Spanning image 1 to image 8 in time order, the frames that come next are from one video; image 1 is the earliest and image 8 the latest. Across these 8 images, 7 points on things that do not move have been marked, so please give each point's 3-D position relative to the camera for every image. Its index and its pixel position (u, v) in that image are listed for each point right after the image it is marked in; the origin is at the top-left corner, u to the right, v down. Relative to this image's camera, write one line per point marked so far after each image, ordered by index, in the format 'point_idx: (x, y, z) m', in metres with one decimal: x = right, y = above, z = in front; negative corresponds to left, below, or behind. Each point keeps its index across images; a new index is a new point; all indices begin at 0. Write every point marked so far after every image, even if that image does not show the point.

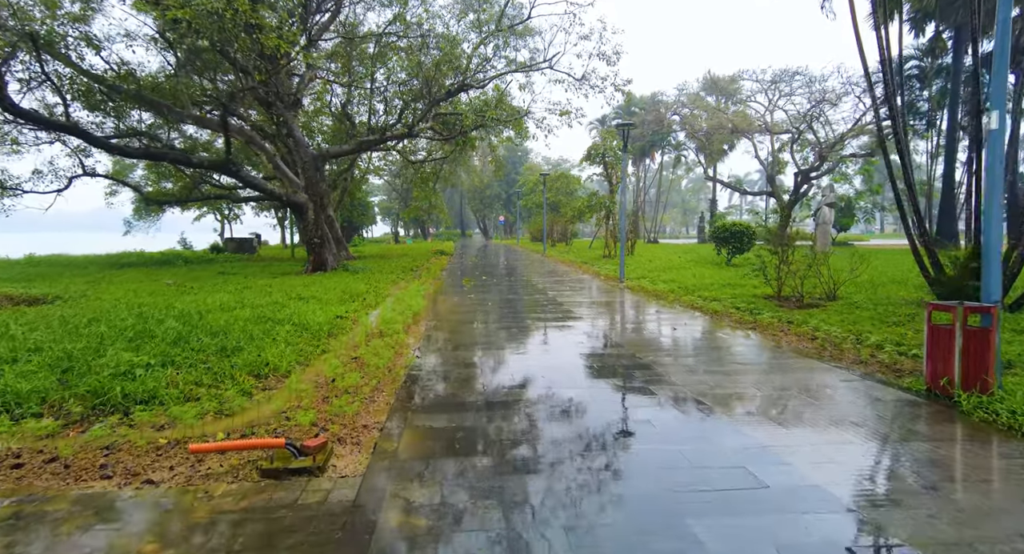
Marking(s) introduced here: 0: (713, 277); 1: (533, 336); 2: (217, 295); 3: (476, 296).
0: (+4.2, -0.1, +12.2) m
1: (+0.3, -0.7, +8.7) m
2: (-5.0, -0.3, +9.9) m
3: (-0.8, -0.4, +13.5) m
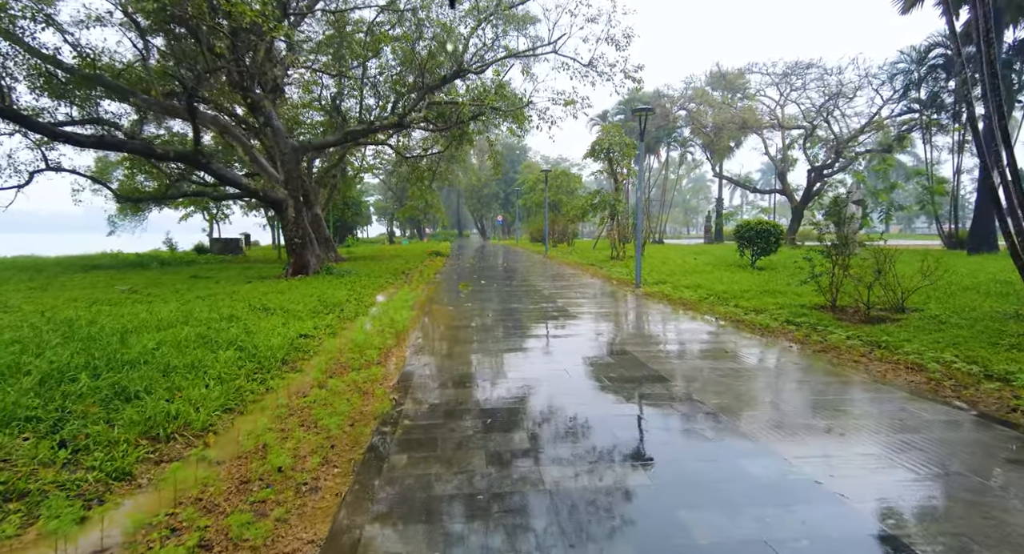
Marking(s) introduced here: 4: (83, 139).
0: (+4.3, -0.2, +10.7) m
1: (+0.4, -0.8, +7.1) m
2: (-4.9, -0.4, +8.4) m
3: (-0.8, -0.5, +12.0) m
4: (-9.6, +3.1, +12.9) m
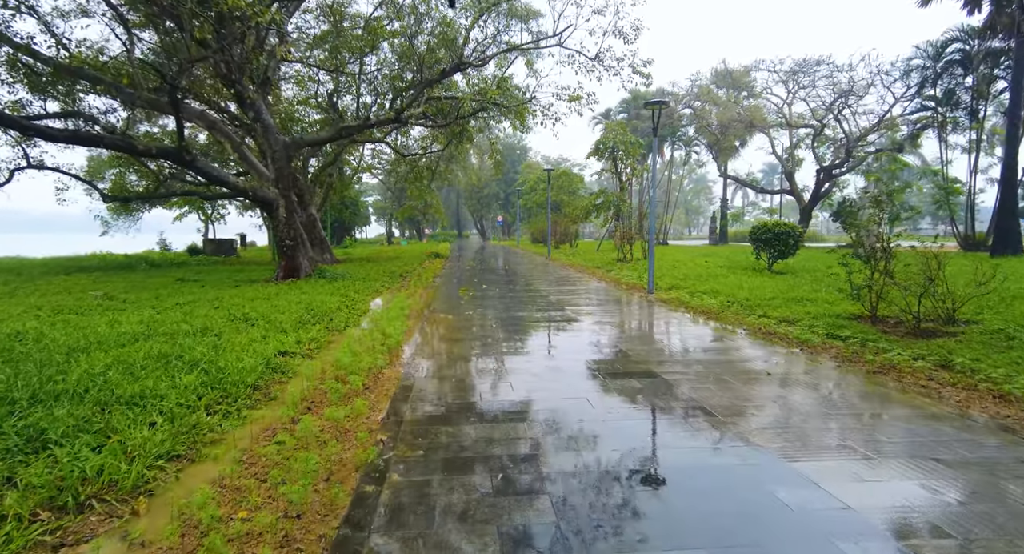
0: (+4.3, -0.2, +9.9) m
1: (+0.5, -0.9, +6.4) m
2: (-4.9, -0.5, +7.6) m
3: (-0.7, -0.6, +11.2) m
4: (-9.5, +3.0, +12.1) m
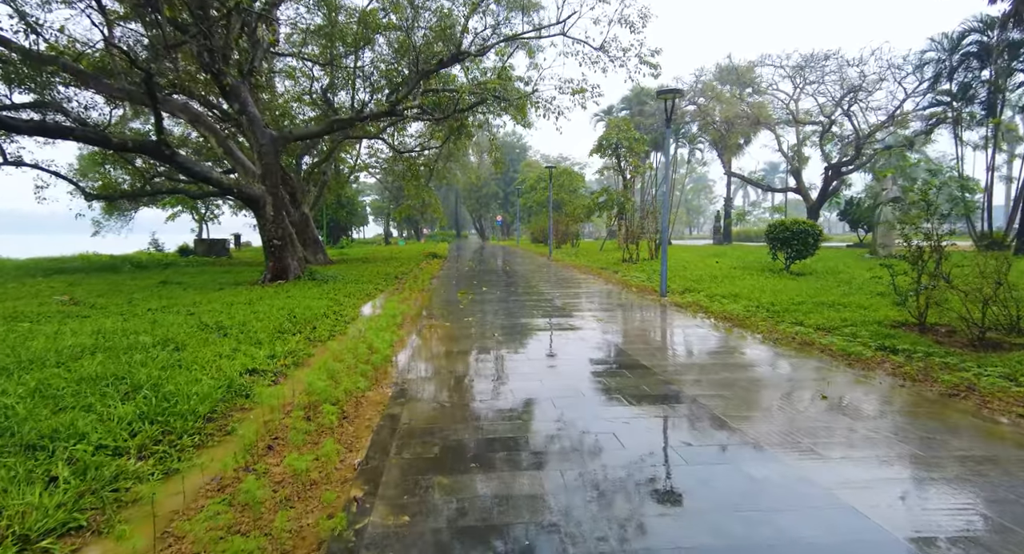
0: (+4.4, -0.3, +9.1) m
1: (+0.5, -0.9, +5.6) m
2: (-4.8, -0.5, +6.8) m
3: (-0.7, -0.6, +10.4) m
4: (-9.5, +2.9, +11.3) m
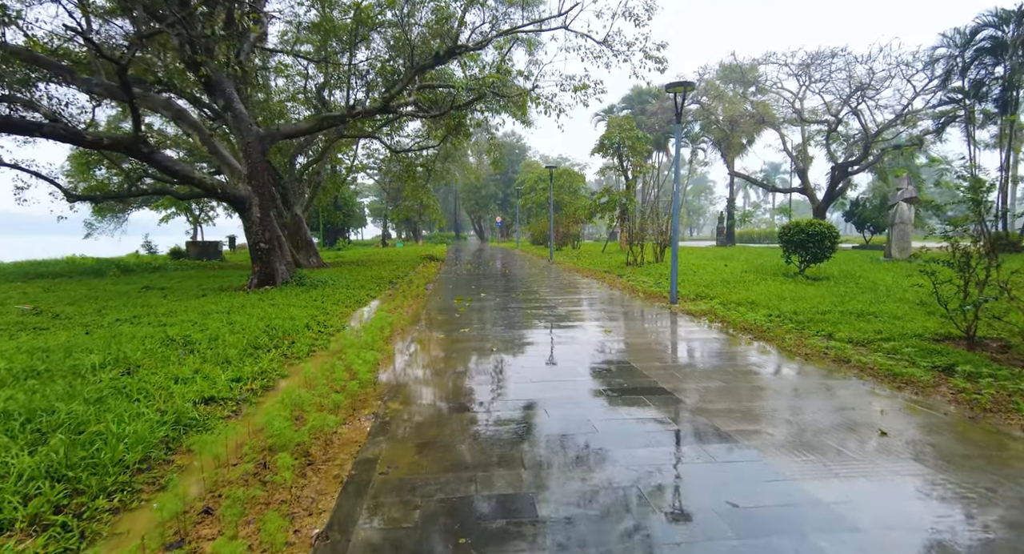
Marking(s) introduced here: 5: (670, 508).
0: (+4.4, -0.4, +8.4) m
1: (+0.5, -1.0, +4.9) m
2: (-4.8, -0.6, +6.1) m
3: (-0.7, -0.7, +9.8) m
4: (-9.5, +2.8, +10.6) m
5: (+0.8, -1.2, +3.1) m
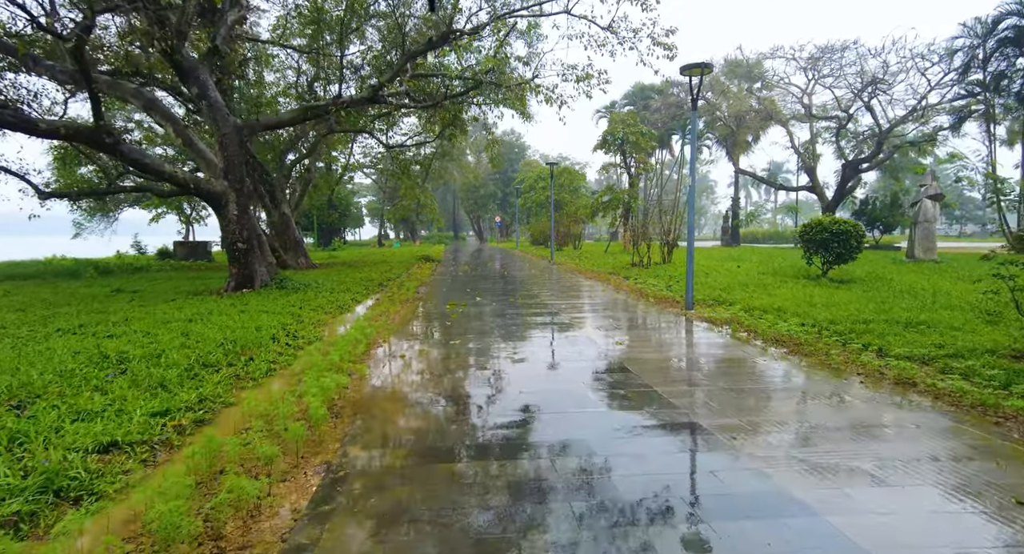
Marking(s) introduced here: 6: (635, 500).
0: (+4.3, -0.4, +7.5) m
1: (+0.5, -1.1, +3.9) m
2: (-4.8, -0.7, +5.1) m
3: (-0.7, -0.8, +8.8) m
4: (-9.5, +2.8, +9.7) m
5: (+0.8, -1.2, +2.1) m
6: (+0.6, -1.1, +3.0) m
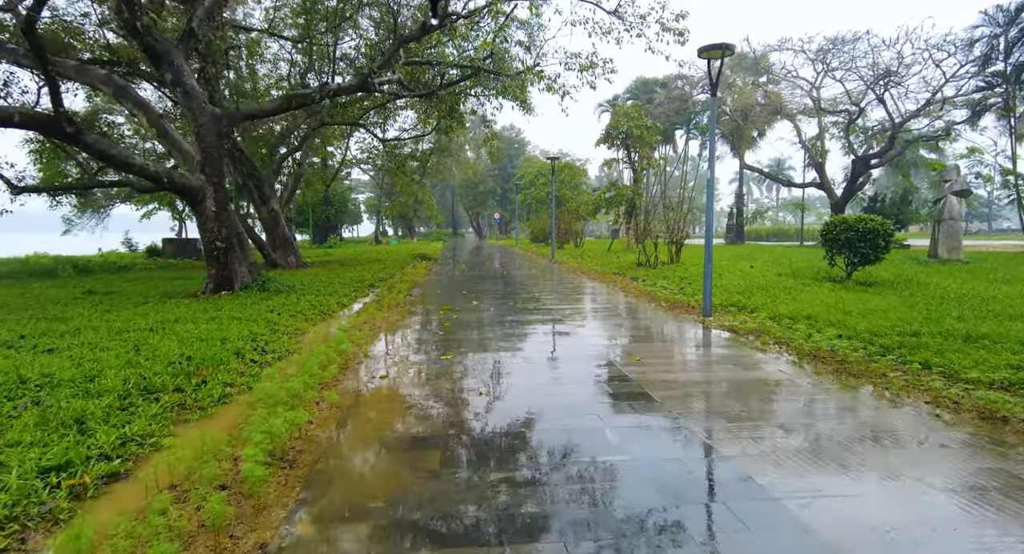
0: (+4.3, -0.5, +6.6) m
1: (+0.5, -1.1, +3.1) m
2: (-4.8, -0.7, +4.3) m
3: (-0.7, -0.8, +7.9) m
4: (-9.5, +2.7, +8.8) m
5: (+0.8, -1.3, +1.3) m
6: (+0.6, -1.2, +2.2) m
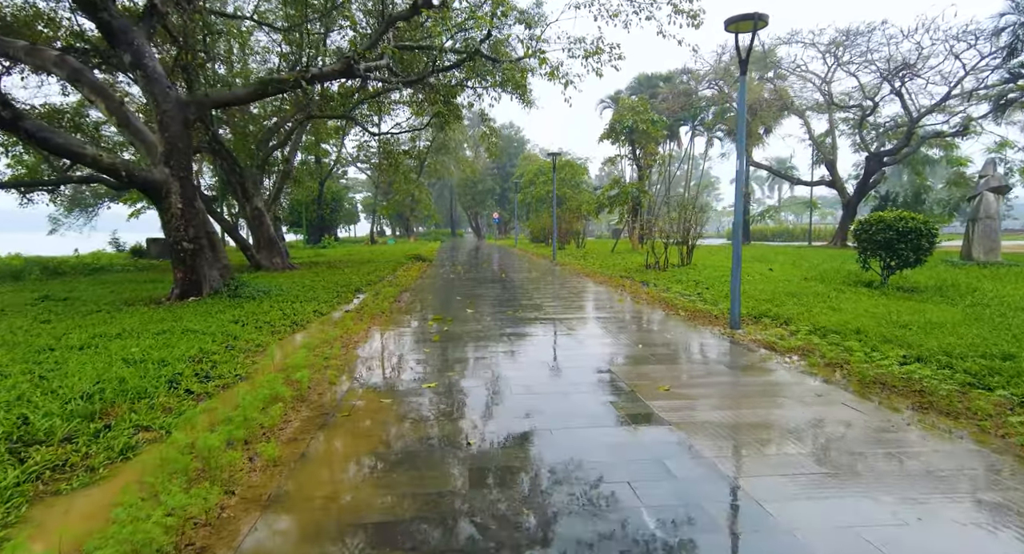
0: (+4.3, -0.6, +5.5) m
1: (+0.5, -1.2, +2.0) m
2: (-4.9, -0.8, +3.2) m
3: (-0.7, -0.9, +6.9) m
4: (-9.5, +2.7, +7.7) m
5: (+0.8, -1.4, +0.2) m
6: (+0.6, -1.3, +1.1) m
